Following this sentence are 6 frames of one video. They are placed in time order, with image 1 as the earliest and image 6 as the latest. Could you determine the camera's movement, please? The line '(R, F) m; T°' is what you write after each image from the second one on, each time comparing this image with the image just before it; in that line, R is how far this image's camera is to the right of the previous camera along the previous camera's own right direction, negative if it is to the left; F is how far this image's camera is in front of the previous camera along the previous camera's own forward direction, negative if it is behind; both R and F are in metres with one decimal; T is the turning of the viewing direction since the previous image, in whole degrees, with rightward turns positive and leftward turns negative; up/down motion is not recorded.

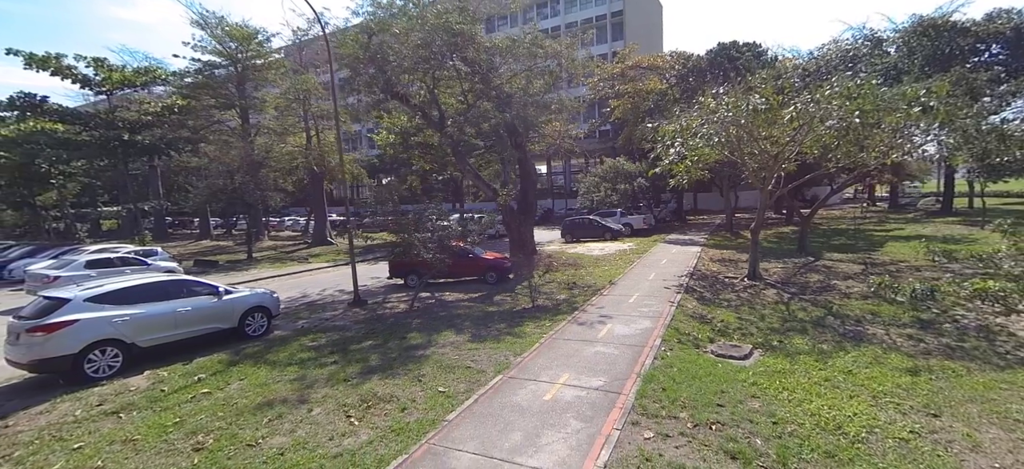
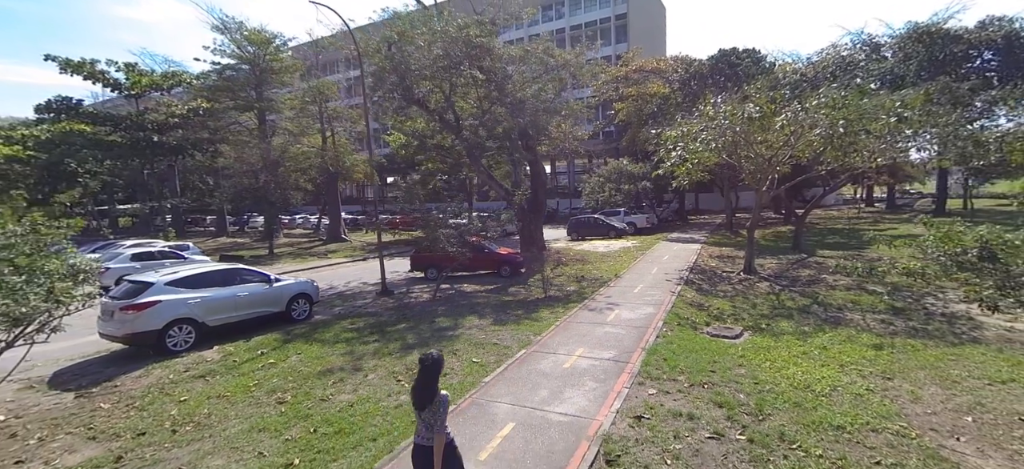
(-0.4, -1.1) m; 0°
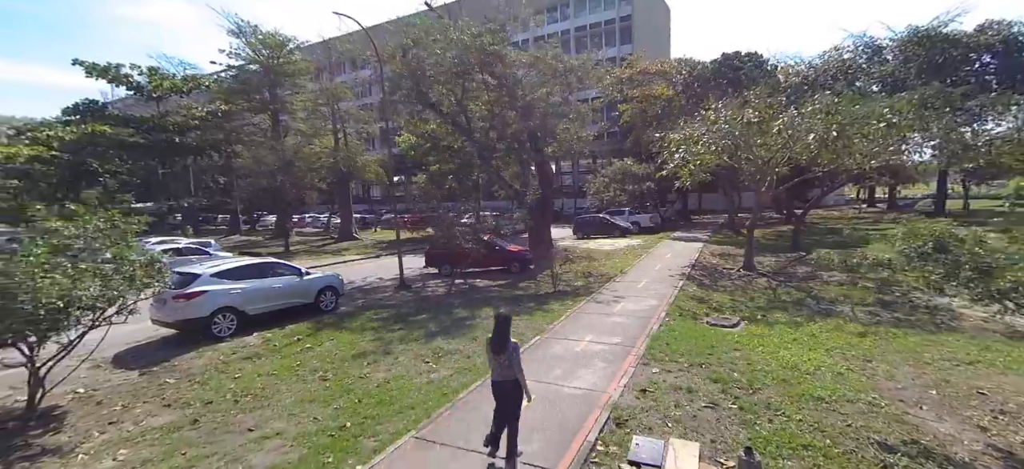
(-0.2, -0.7) m; 0°
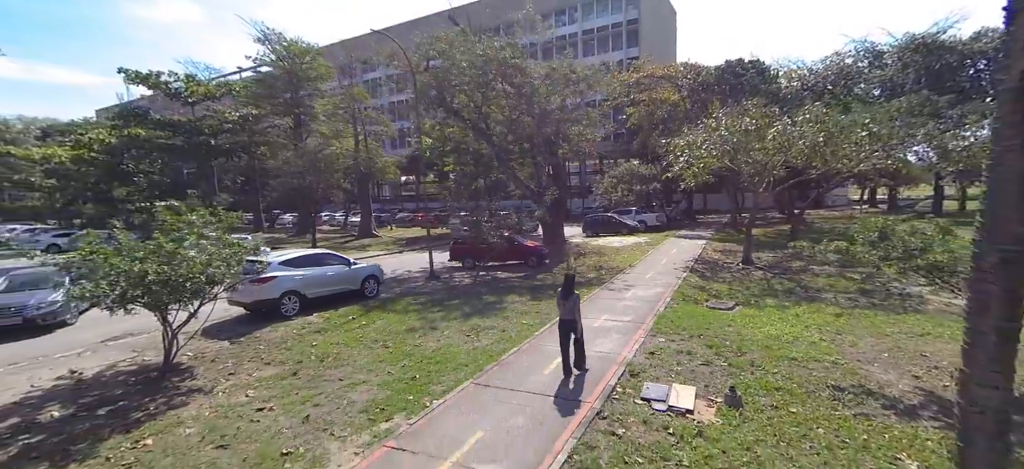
(-0.5, -1.4) m; -1°
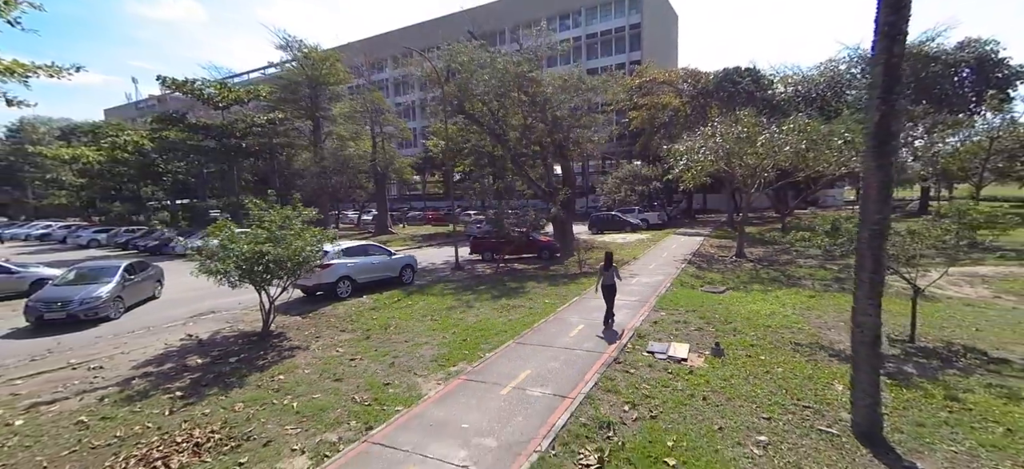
(-0.6, -1.8) m; 0°
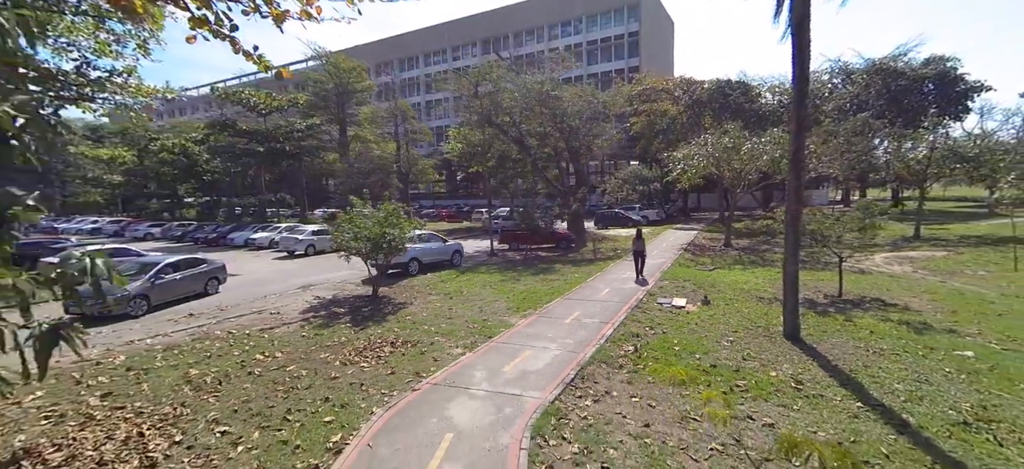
(-1.3, -3.3) m; +1°
